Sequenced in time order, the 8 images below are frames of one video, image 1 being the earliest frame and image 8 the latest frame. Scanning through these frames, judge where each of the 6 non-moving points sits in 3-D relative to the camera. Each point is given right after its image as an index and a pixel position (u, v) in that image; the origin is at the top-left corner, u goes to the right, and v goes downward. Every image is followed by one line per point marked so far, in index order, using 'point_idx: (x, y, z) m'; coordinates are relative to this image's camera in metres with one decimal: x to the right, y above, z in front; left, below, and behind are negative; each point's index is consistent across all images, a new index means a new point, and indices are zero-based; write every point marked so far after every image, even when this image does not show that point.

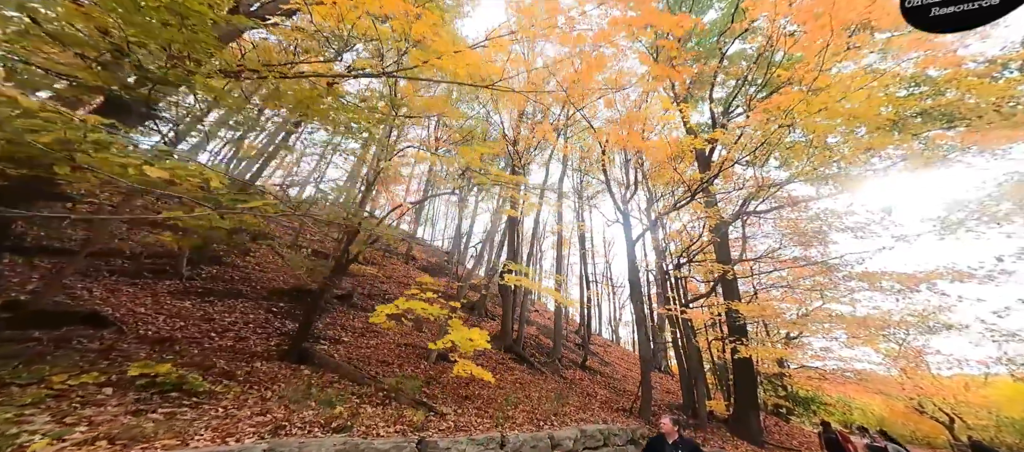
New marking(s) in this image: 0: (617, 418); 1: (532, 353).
0: (+2.8, -5.0, +8.7) m
1: (+0.7, -4.9, +12.7) m
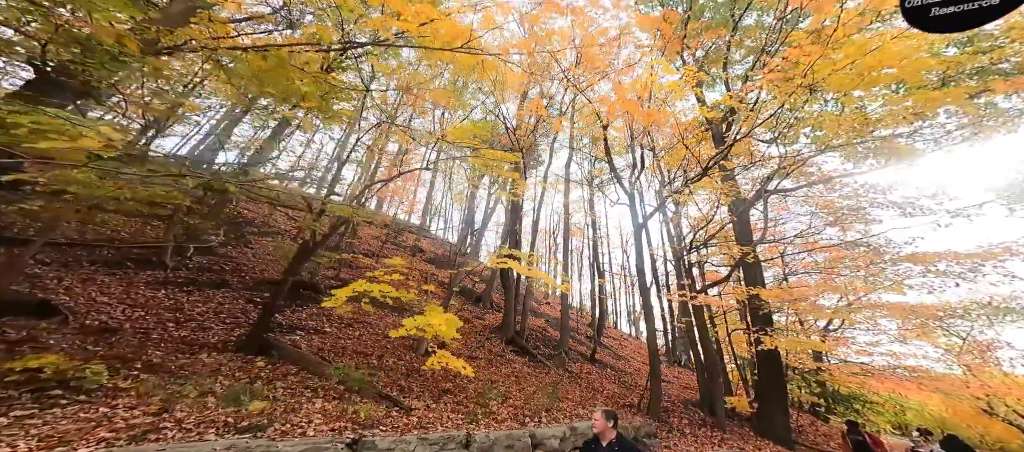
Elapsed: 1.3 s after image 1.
0: (+2.6, -4.5, +7.9) m
1: (+0.8, -4.4, +12.0) m
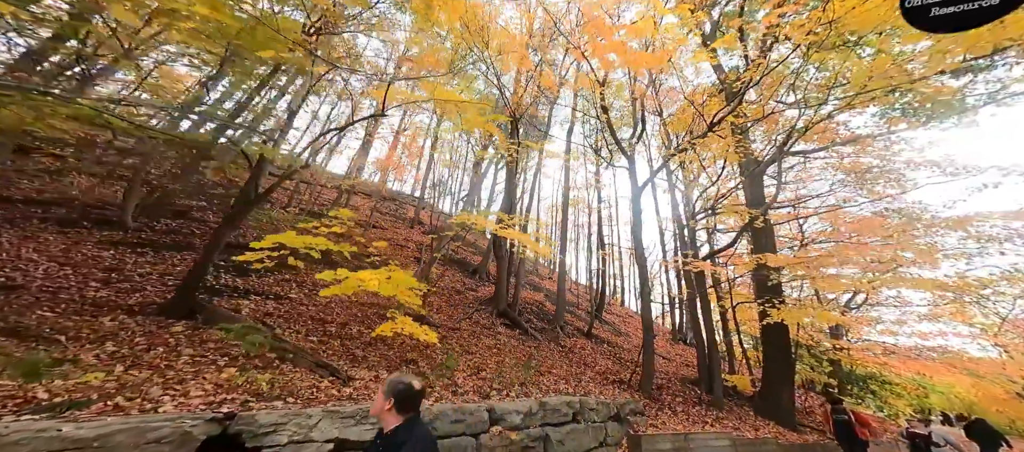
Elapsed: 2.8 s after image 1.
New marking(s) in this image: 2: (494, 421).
0: (+2.1, -3.6, +7.3) m
1: (+0.5, -3.2, +11.5) m
2: (-0.2, -2.4, +4.1) m
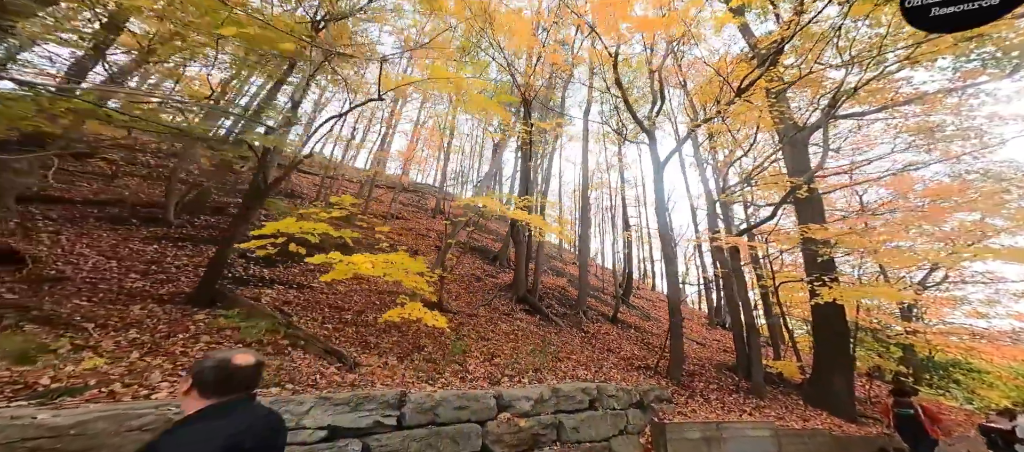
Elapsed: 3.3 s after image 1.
0: (+2.5, -3.2, +7.0) m
1: (+1.3, -2.7, +11.3) m
2: (-0.1, -2.2, +4.0) m
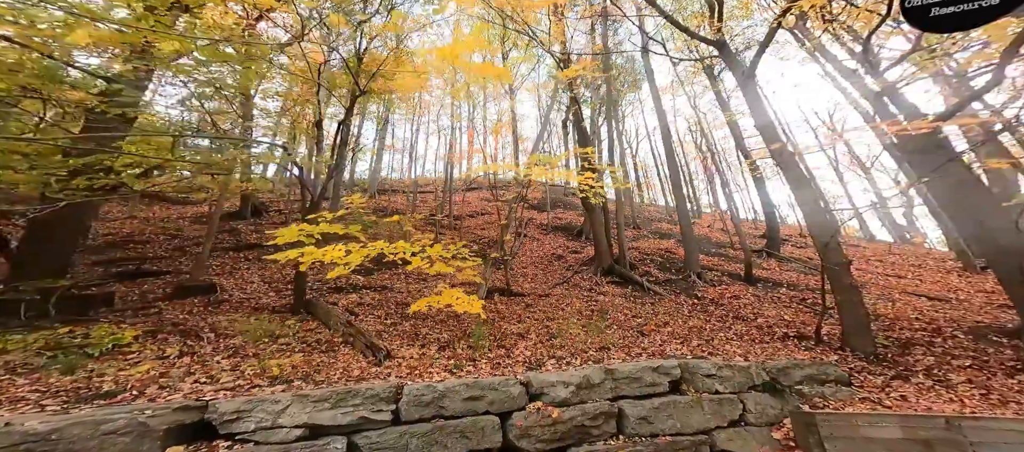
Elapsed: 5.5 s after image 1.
0: (+3.9, -1.9, +5.2) m
1: (+4.1, -1.3, +9.6) m
2: (+0.2, -1.7, +3.3) m
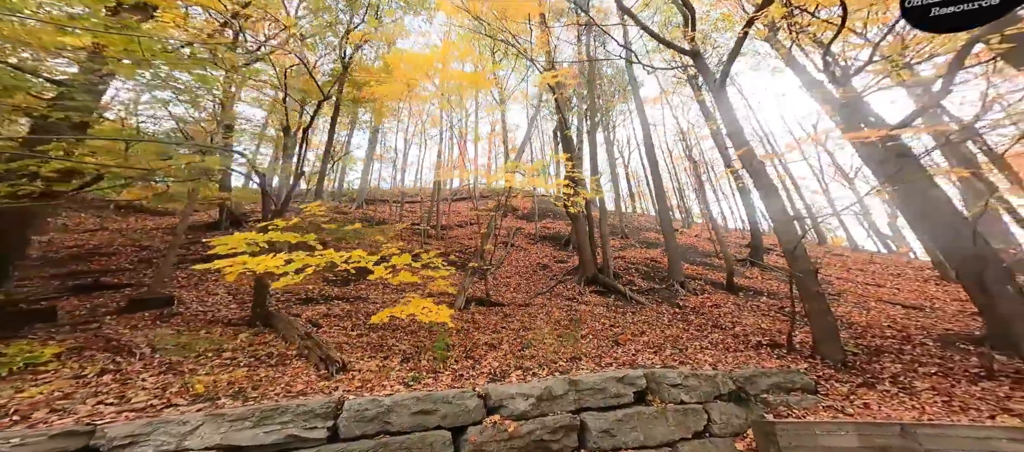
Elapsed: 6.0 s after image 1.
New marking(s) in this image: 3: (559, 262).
0: (+3.4, -2.0, +5.1) m
1: (+3.5, -1.6, +9.6) m
2: (-0.2, -1.8, +3.2) m
3: (+1.6, -1.2, +11.0) m
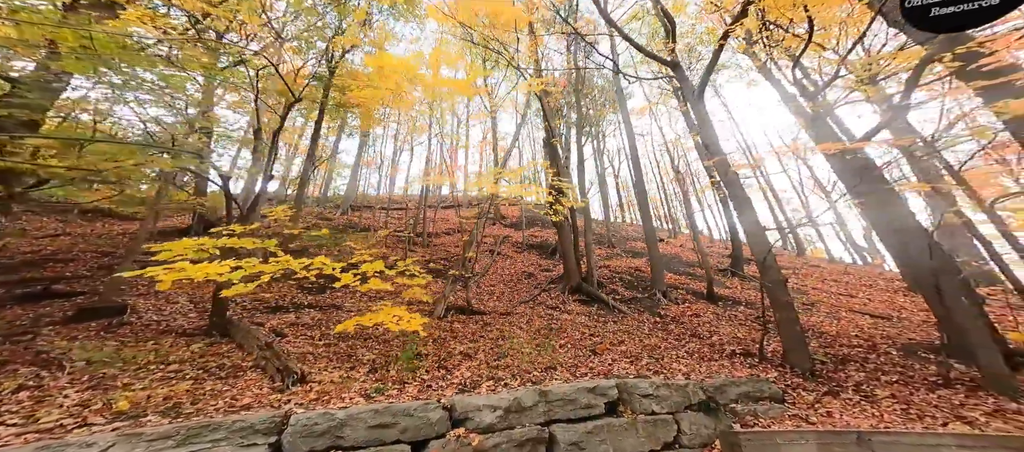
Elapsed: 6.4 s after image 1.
0: (+3.1, -2.2, +5.1) m
1: (+3.0, -1.9, +9.6) m
2: (-0.5, -1.8, +3.1) m
3: (+1.1, -1.5, +11.0) m
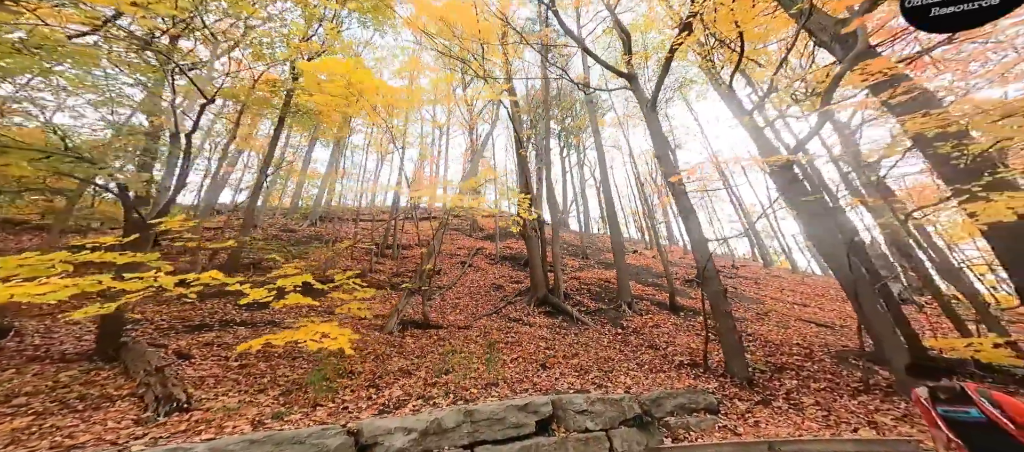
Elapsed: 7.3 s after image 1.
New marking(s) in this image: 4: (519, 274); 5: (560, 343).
0: (+2.2, -2.3, +5.1) m
1: (+2.0, -2.2, +9.5) m
2: (-1.3, -1.9, +2.9) m
3: (0.0, -1.8, +10.9) m
4: (+0.2, -1.7, +11.8) m
5: (+1.0, -2.4, +6.7) m
